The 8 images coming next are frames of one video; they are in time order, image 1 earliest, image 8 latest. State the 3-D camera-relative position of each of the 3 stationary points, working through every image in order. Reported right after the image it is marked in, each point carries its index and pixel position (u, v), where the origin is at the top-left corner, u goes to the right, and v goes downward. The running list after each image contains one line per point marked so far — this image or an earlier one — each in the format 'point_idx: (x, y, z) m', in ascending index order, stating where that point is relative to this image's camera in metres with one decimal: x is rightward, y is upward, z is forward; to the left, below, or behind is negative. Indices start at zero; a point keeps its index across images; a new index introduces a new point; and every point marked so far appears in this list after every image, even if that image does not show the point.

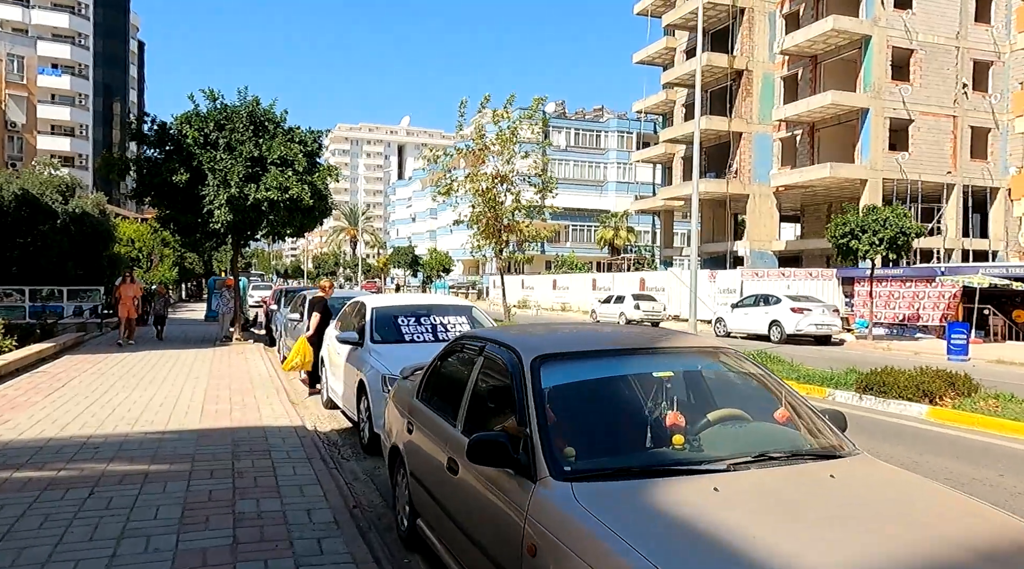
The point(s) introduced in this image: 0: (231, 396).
0: (-3.7, -1.5, +10.2) m
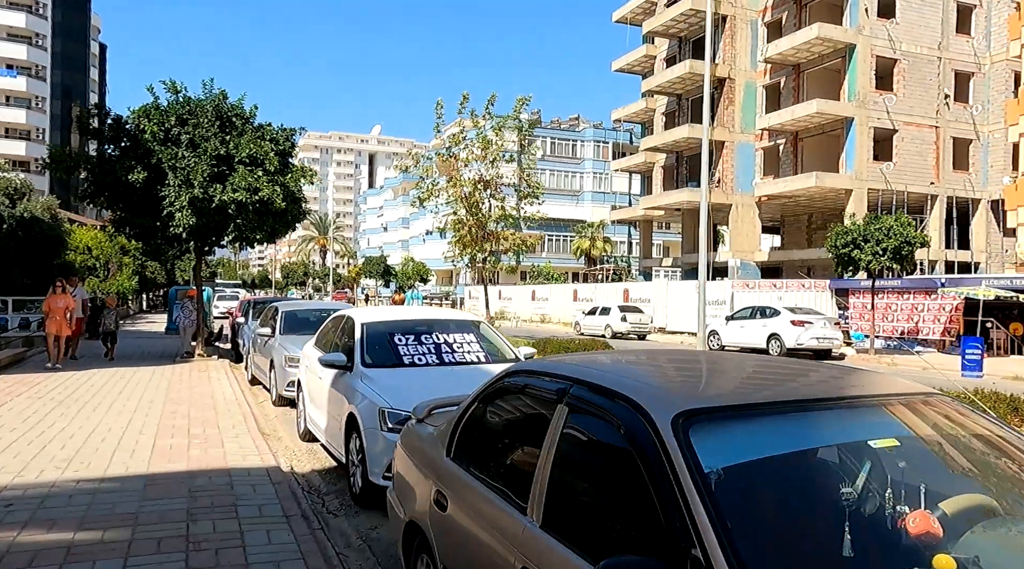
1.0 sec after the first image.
0: (-3.6, -1.6, +8.7) m
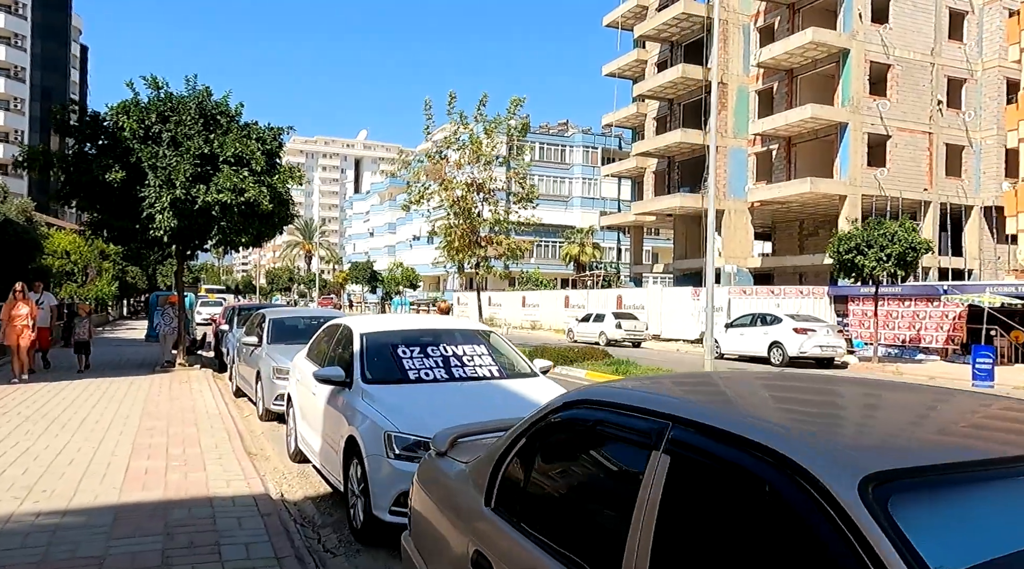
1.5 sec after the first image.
0: (-3.5, -1.7, +8.0) m
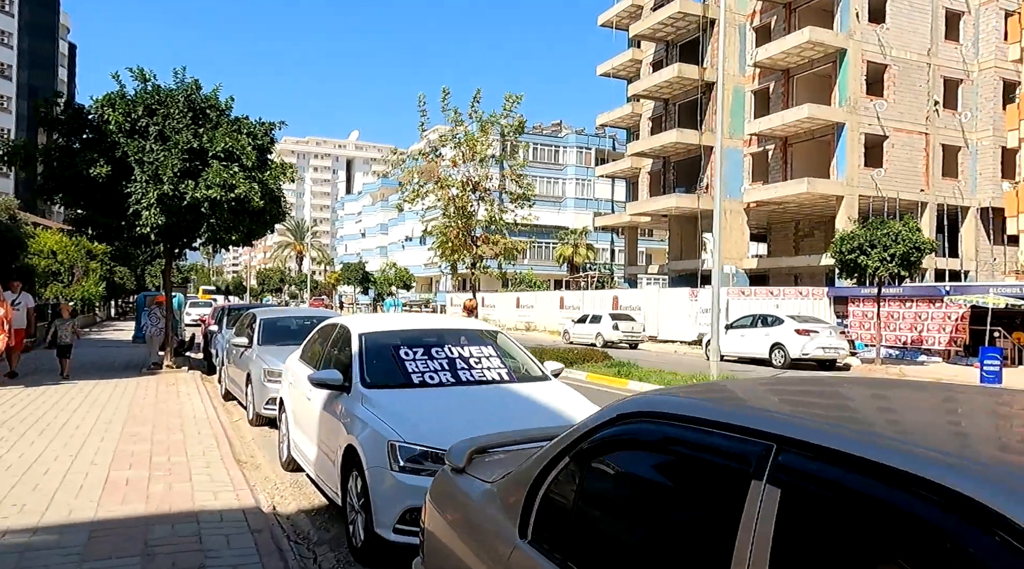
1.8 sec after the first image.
0: (-3.5, -1.6, +7.5) m
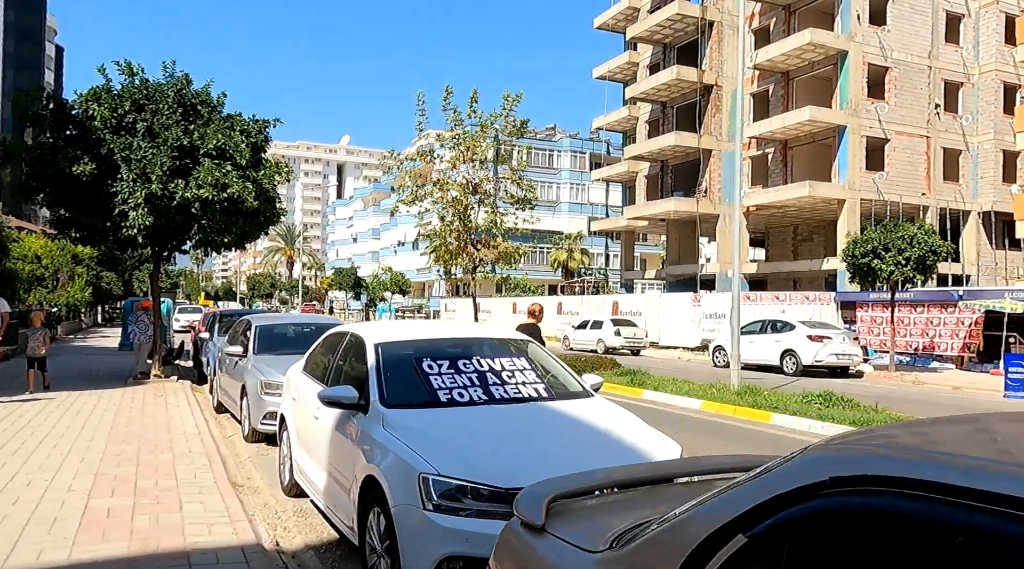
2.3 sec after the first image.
0: (-3.2, -1.7, +6.7) m
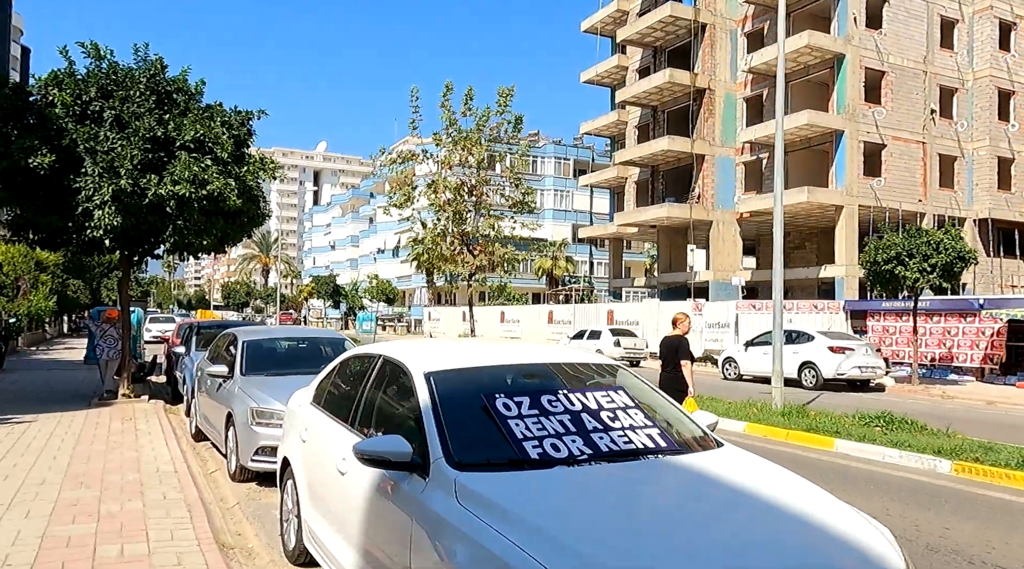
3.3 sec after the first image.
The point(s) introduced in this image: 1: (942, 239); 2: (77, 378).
0: (-2.8, -1.7, +5.3) m
1: (+9.9, +1.0, +18.1) m
2: (-9.3, -2.0, +16.7) m
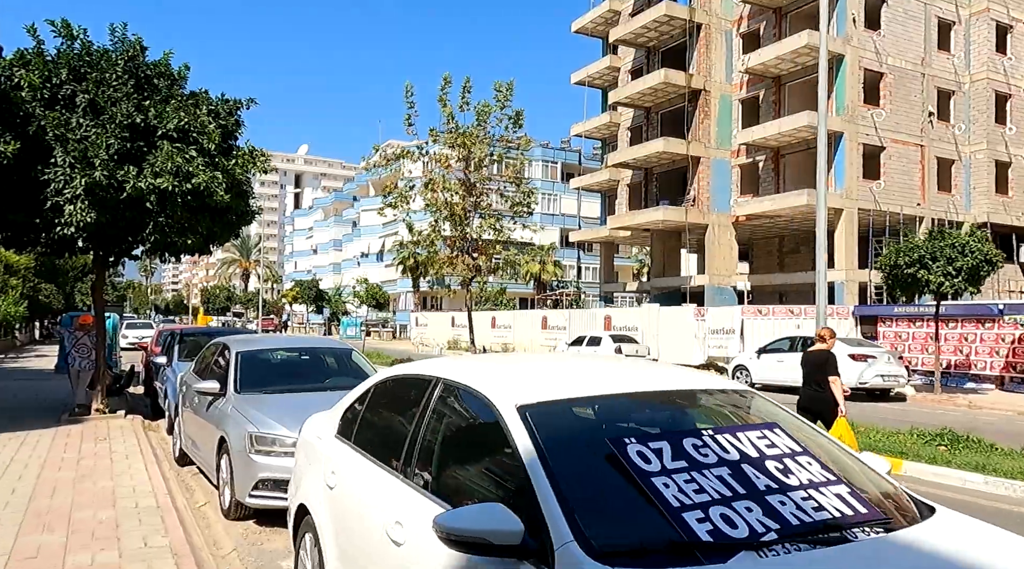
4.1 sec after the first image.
0: (-2.4, -1.7, +4.1) m
1: (+10.0, +0.9, +17.2) m
2: (-9.2, -2.1, +15.4) m
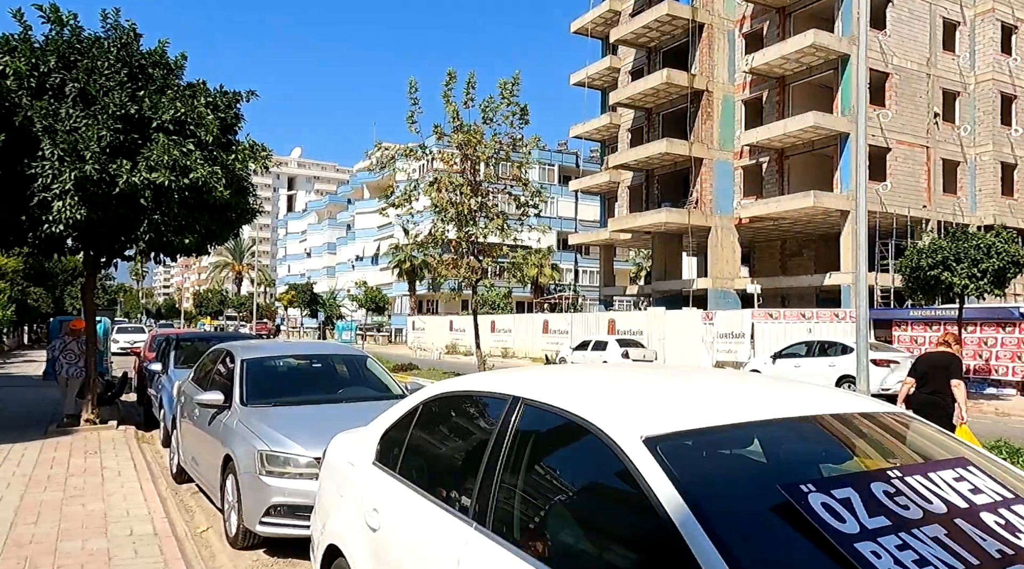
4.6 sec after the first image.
0: (-2.1, -1.7, +3.4) m
1: (+10.2, +0.9, +16.7) m
2: (-8.9, -2.1, +14.6) m
